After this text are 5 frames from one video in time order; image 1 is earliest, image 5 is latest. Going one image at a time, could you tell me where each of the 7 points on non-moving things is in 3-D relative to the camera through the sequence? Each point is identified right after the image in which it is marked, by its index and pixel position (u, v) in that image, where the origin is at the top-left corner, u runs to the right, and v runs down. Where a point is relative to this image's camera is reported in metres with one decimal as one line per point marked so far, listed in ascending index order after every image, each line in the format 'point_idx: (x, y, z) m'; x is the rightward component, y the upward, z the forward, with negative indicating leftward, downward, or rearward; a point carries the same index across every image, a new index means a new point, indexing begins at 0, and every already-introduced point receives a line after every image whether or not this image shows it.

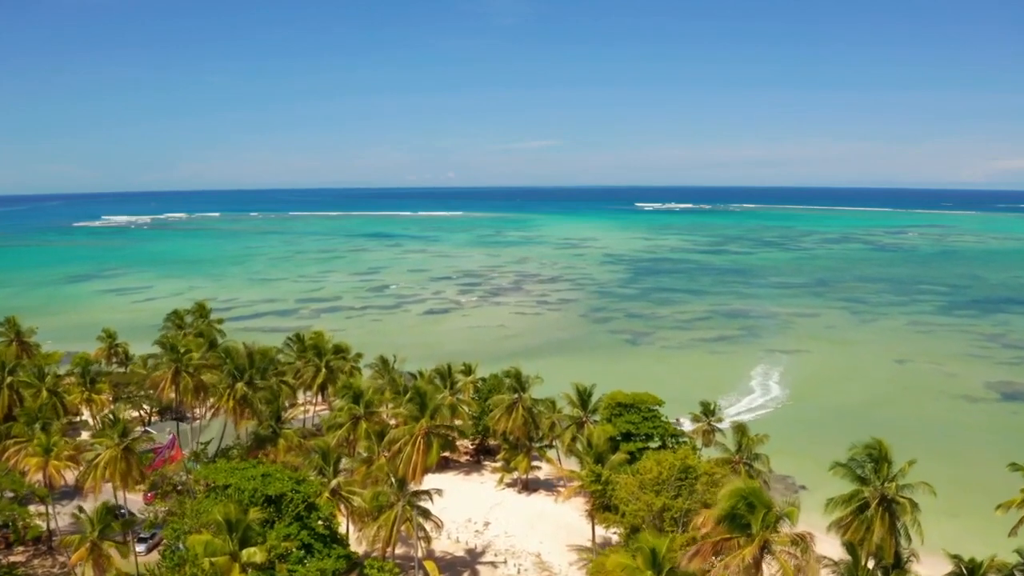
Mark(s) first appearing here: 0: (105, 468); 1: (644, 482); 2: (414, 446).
0: (-11.6, -5.2, +19.7) m
1: (+3.4, -5.0, +17.6) m
2: (-2.8, -4.6, +19.5) m
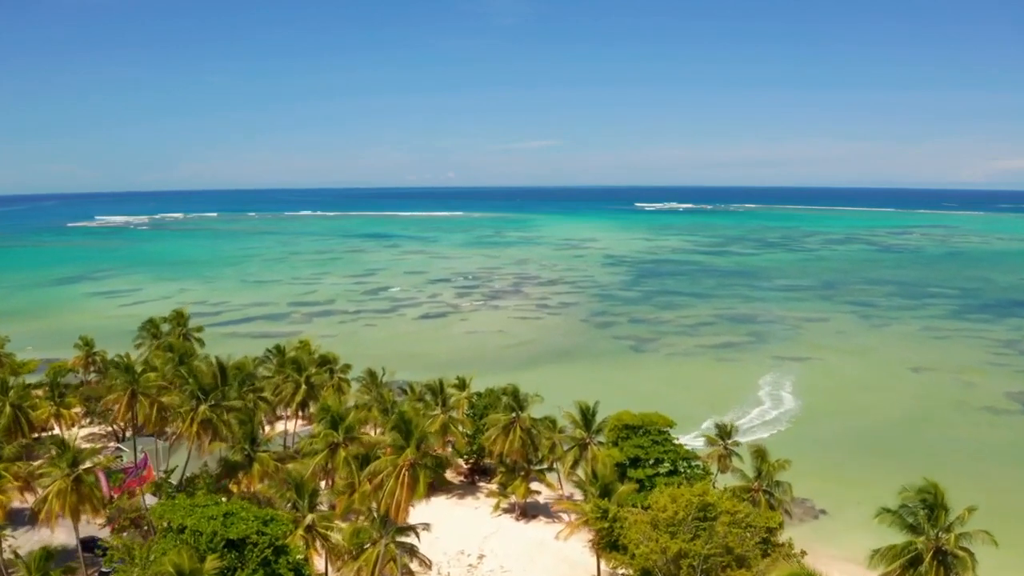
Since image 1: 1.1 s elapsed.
0: (-11.7, -5.5, +17.7) m
1: (+3.3, -5.3, +15.6) m
2: (-2.9, -4.9, +17.5) m
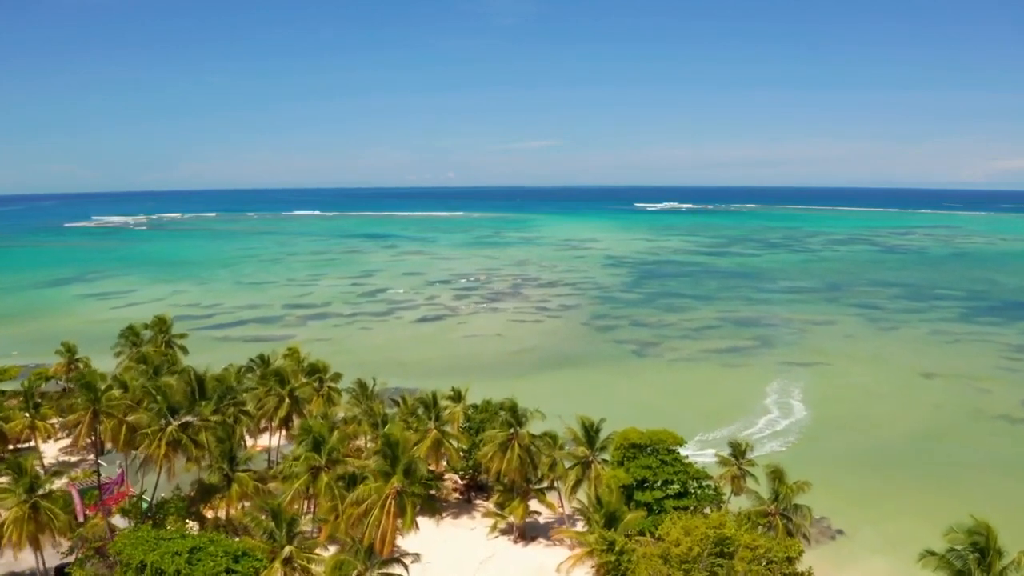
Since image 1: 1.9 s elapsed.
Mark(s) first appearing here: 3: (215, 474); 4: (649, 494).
0: (-11.8, -5.7, +16.3) m
1: (+3.2, -5.5, +14.1) m
2: (-3.0, -5.1, +16.1) m
3: (-7.9, -5.0, +18.4) m
4: (+3.7, -5.6, +18.9) m
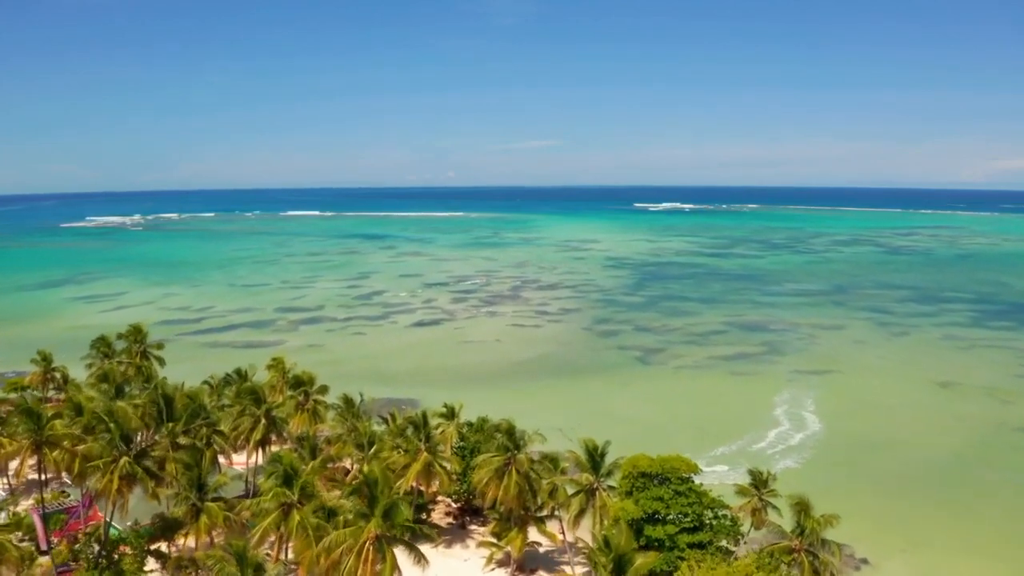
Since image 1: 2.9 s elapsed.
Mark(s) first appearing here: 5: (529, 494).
0: (-11.9, -6.0, +14.5) m
1: (+3.1, -5.8, +12.3) m
2: (-3.1, -5.4, +14.3) m
3: (-8.0, -5.3, +16.6) m
4: (+3.7, -5.9, +17.1) m
5: (+0.5, -5.6, +18.9) m
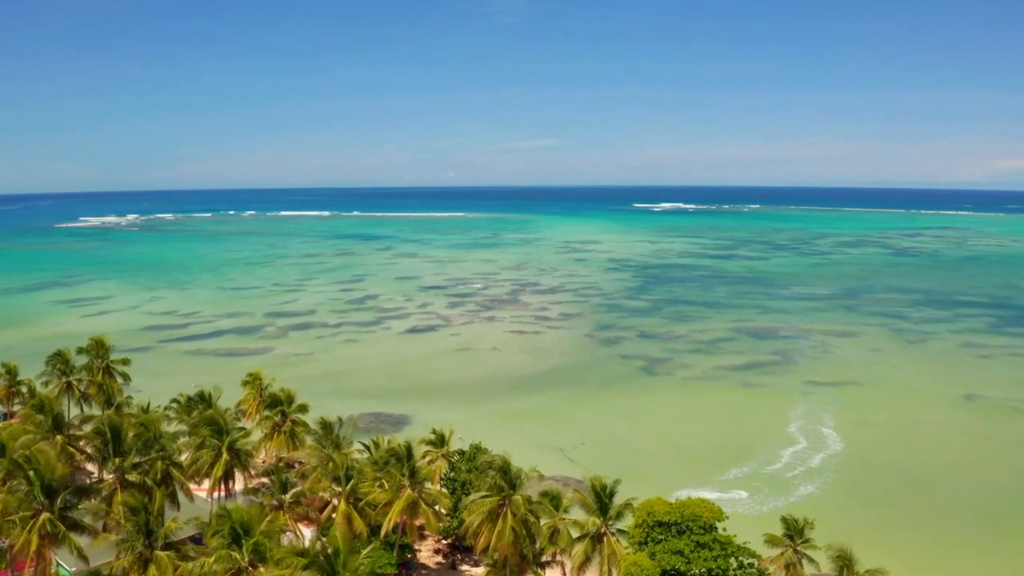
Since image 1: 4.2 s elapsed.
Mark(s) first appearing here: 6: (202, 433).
0: (-12.0, -6.3, +12.1) m
1: (+3.0, -6.2, +10.0) m
2: (-3.2, -5.8, +11.9) m
3: (-8.1, -5.6, +14.3) m
4: (+3.6, -6.3, +14.7) m
5: (+0.4, -6.0, +16.5) m
6: (-8.2, -3.8, +18.6) m
